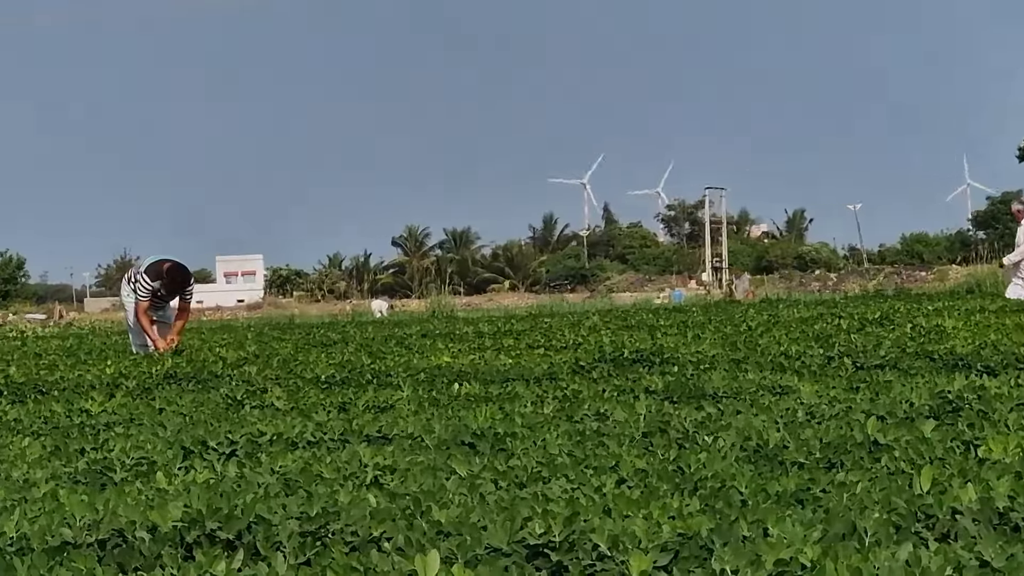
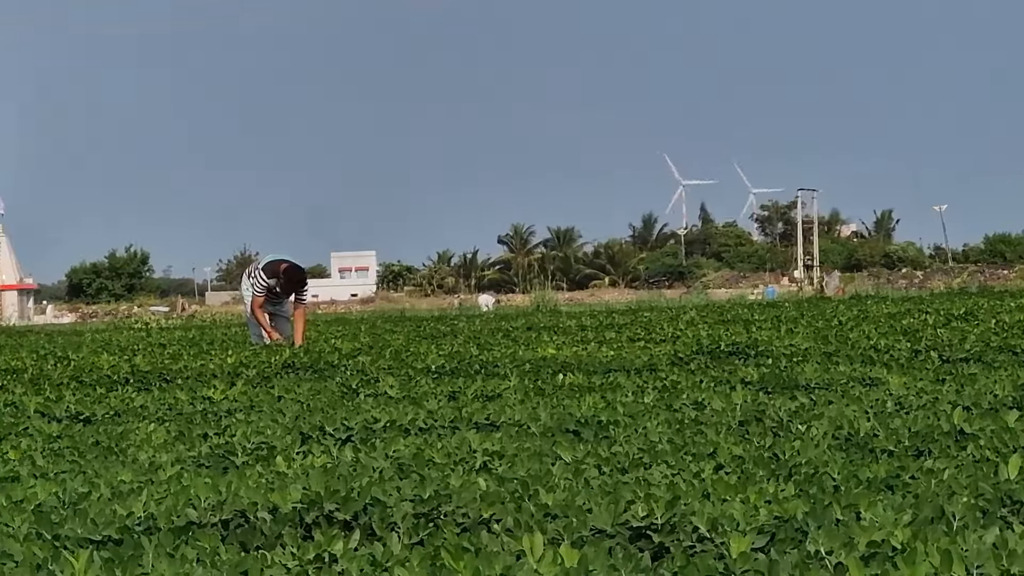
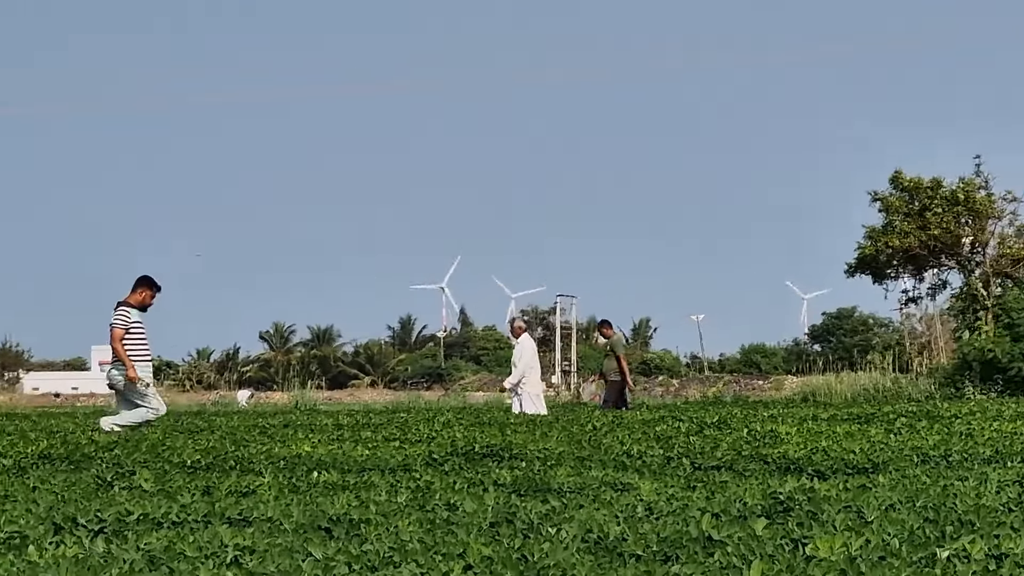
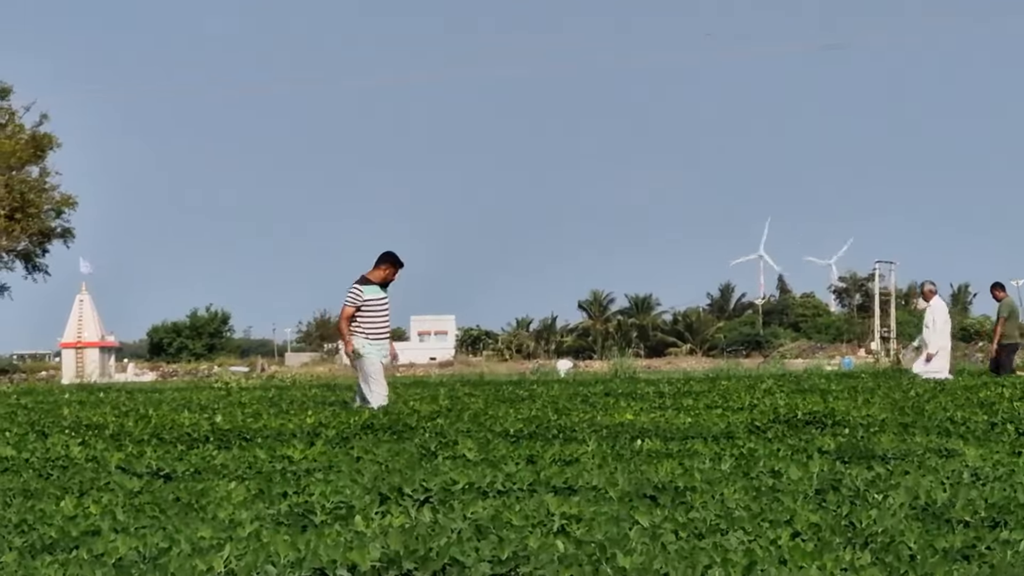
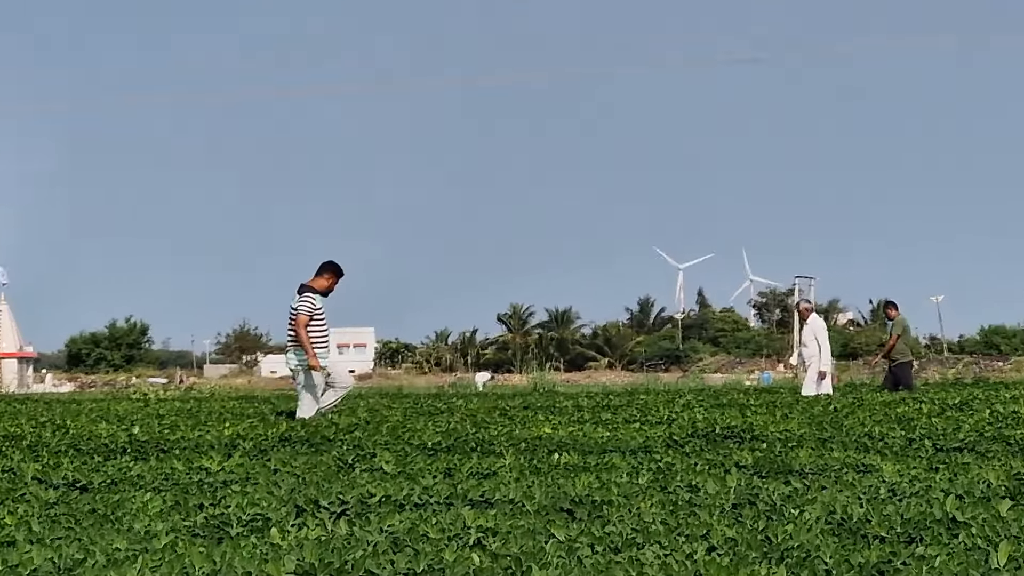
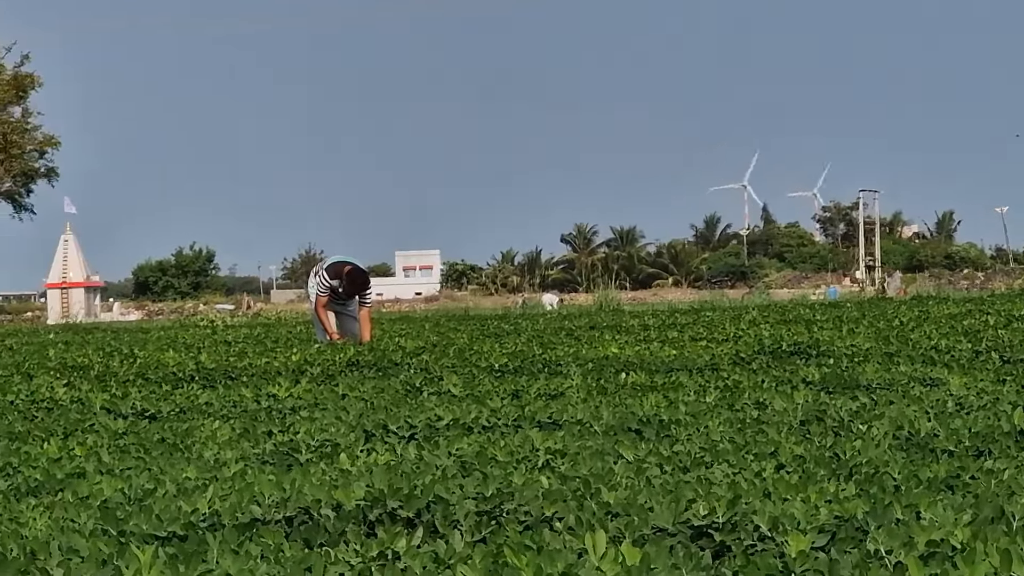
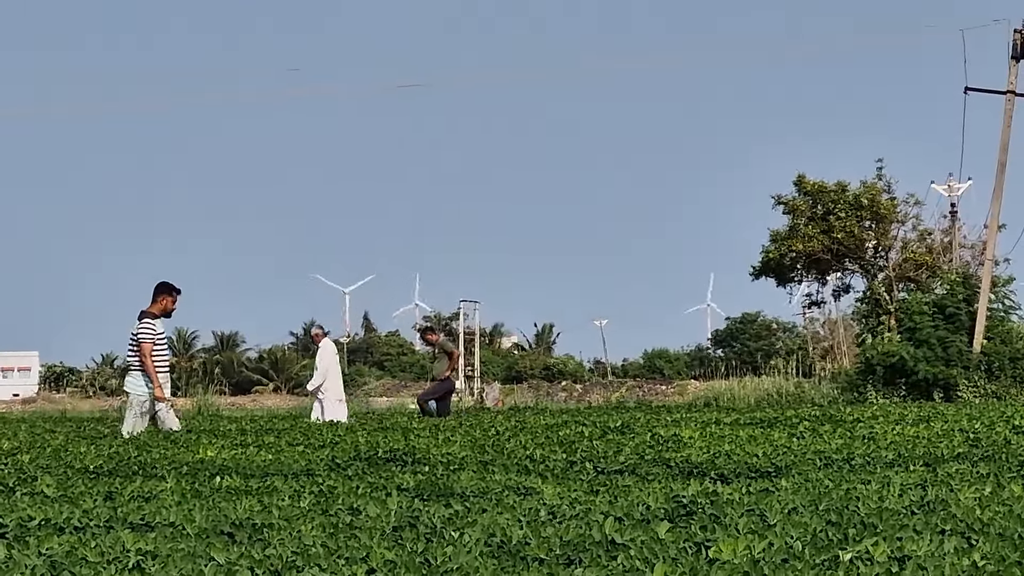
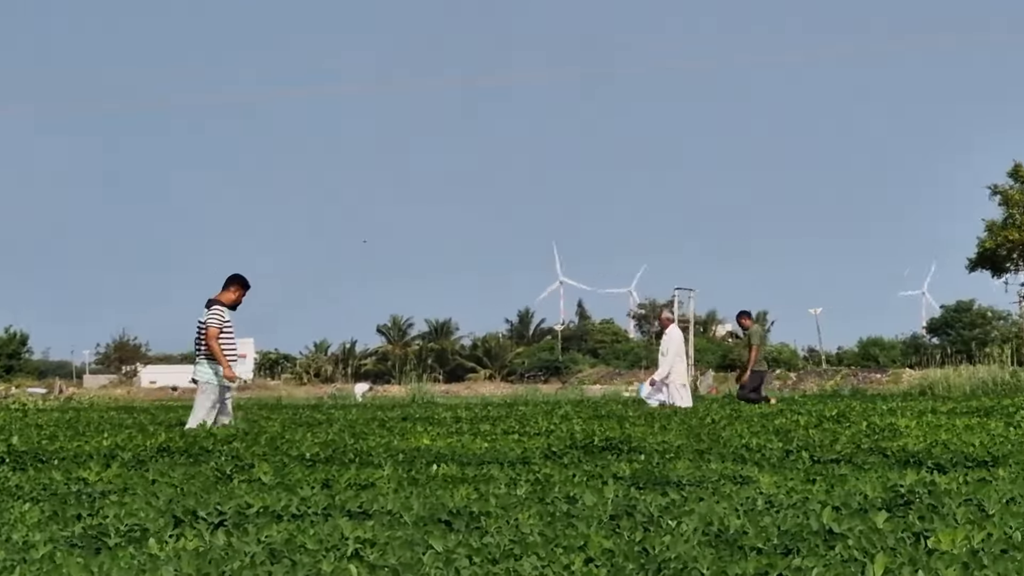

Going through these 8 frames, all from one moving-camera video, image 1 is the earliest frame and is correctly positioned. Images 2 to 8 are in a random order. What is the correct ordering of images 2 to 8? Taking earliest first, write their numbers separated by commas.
2, 6, 4, 5, 8, 3, 7
